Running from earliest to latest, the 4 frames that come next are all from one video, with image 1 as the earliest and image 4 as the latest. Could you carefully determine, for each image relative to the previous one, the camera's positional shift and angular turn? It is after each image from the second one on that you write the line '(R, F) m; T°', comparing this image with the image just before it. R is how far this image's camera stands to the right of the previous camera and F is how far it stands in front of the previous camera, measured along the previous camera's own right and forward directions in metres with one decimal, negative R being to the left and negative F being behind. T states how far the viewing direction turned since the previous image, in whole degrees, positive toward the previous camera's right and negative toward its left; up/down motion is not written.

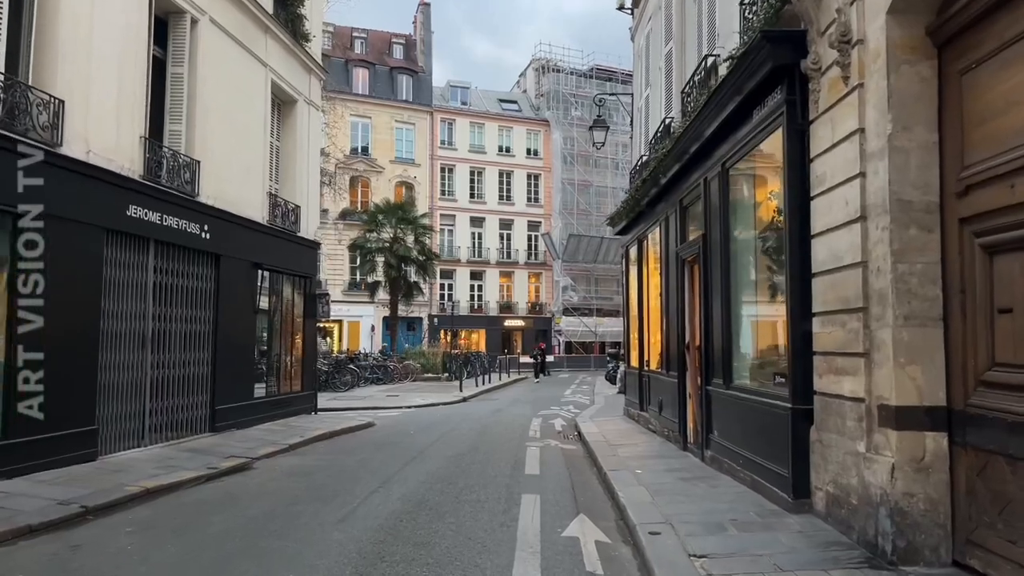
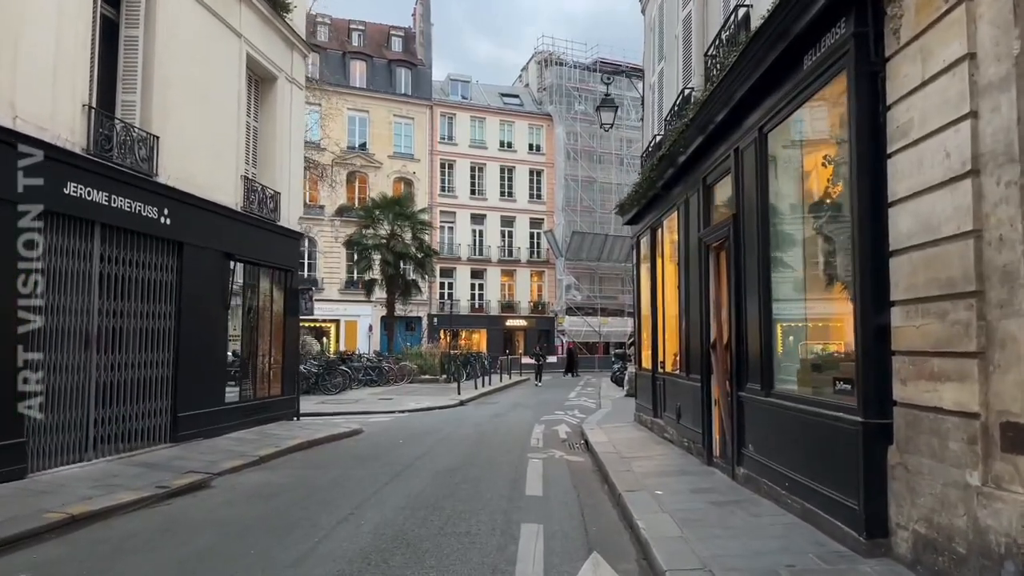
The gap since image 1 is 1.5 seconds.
(0.0, +1.4) m; 0°
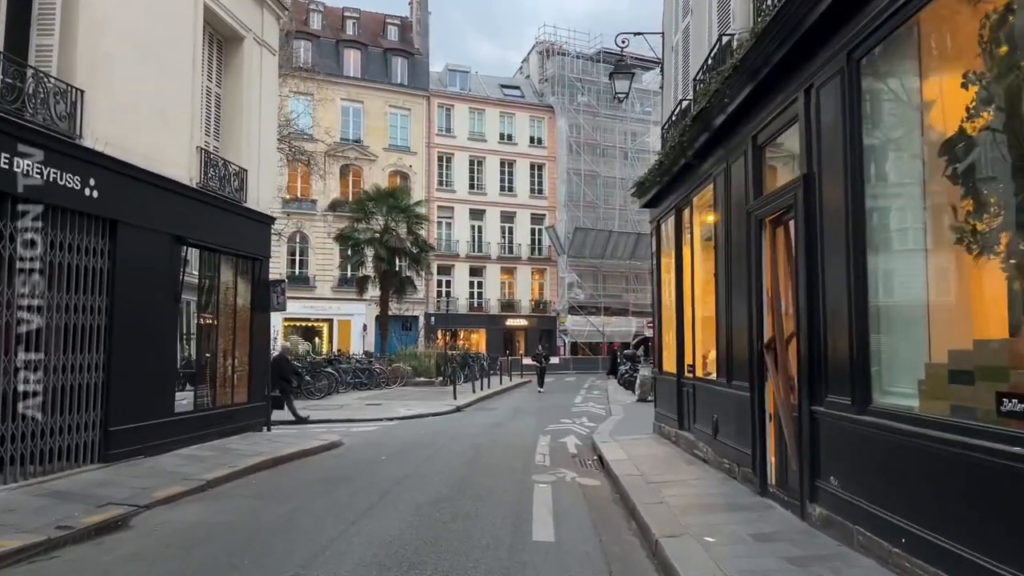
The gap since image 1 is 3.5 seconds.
(0.0, +1.9) m; 0°
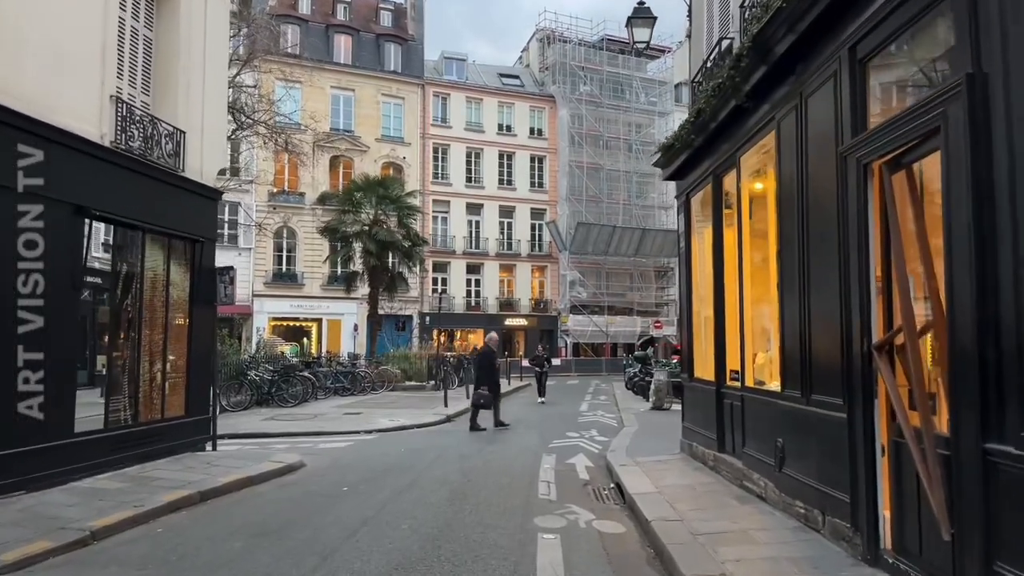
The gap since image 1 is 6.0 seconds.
(0.0, +2.3) m; 0°
